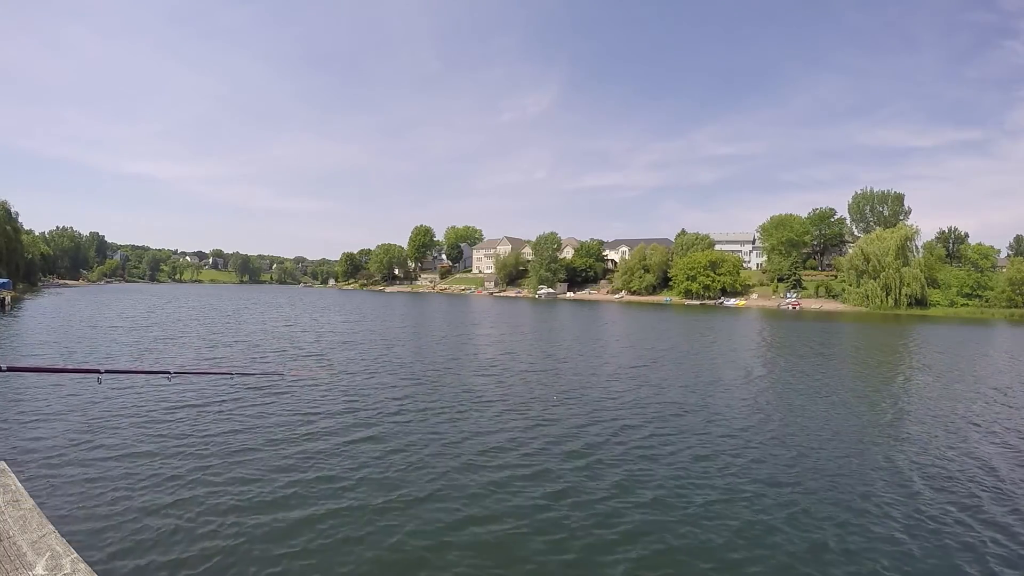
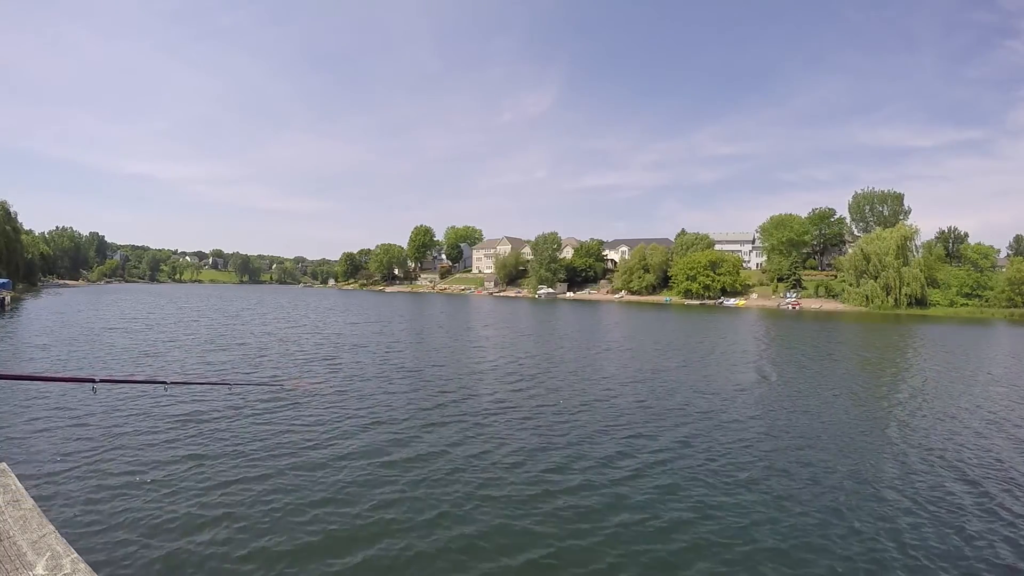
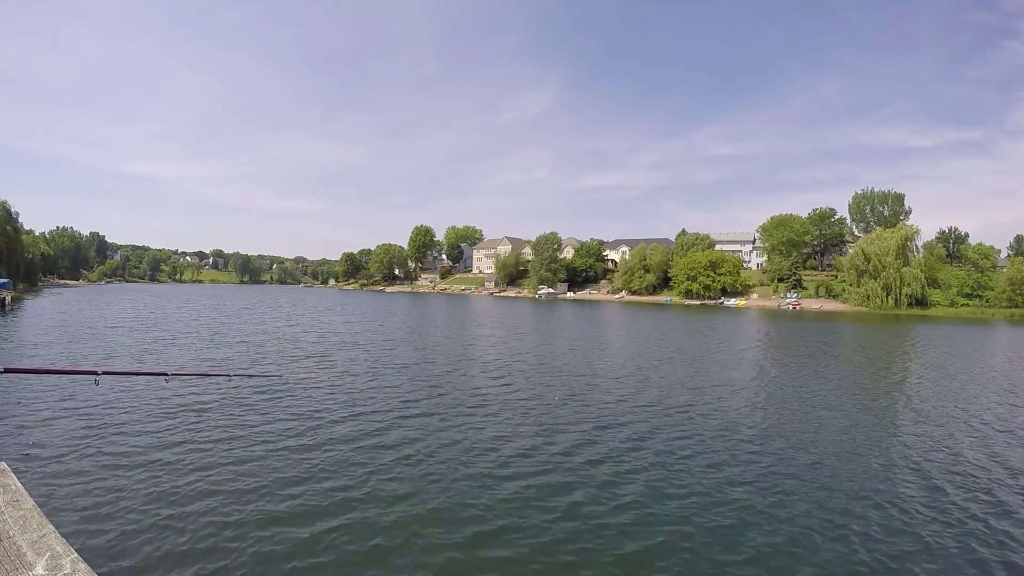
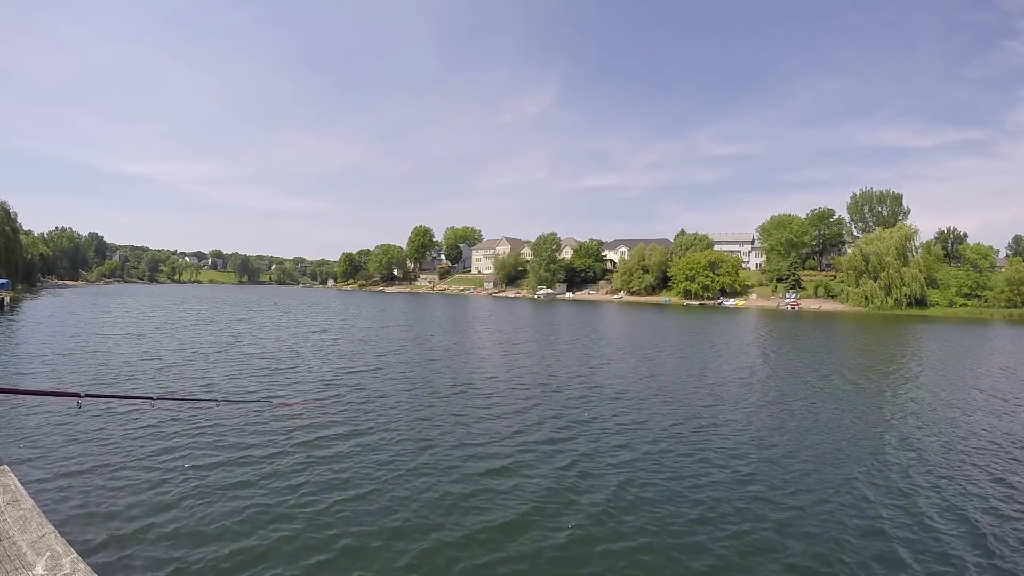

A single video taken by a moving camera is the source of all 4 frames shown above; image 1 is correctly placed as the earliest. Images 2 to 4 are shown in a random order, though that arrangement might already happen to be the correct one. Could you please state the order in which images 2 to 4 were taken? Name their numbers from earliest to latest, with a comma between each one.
3, 2, 4
